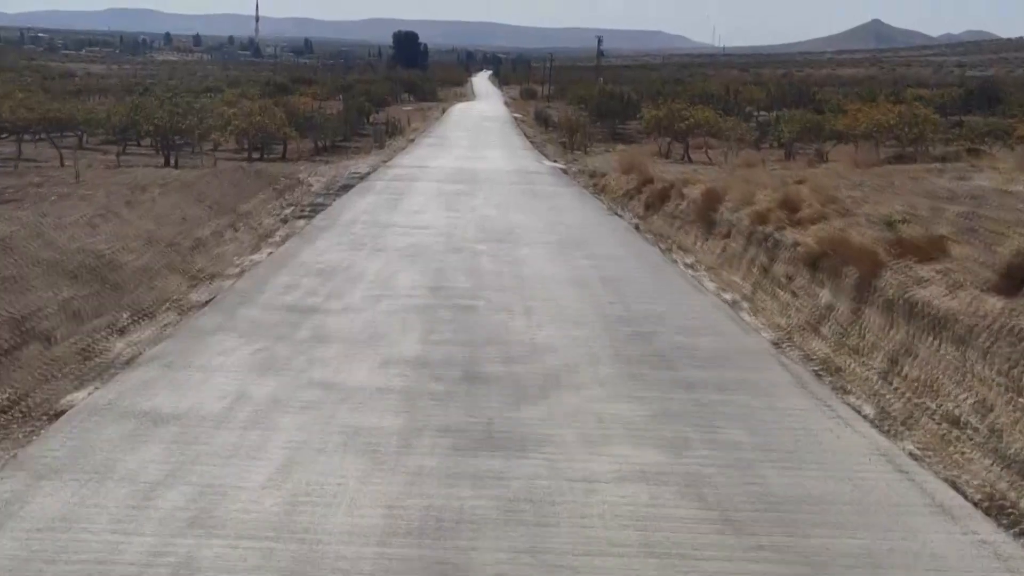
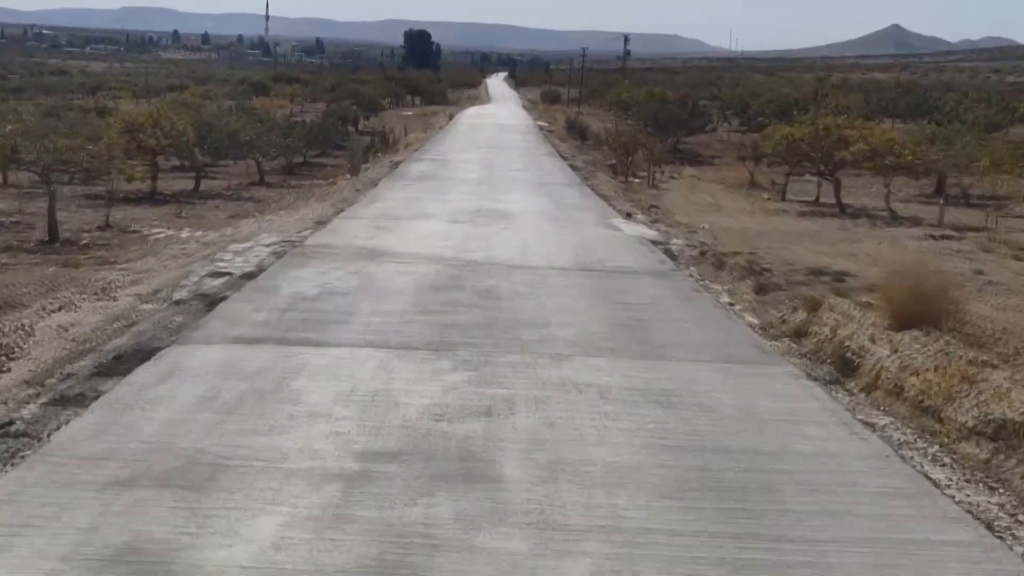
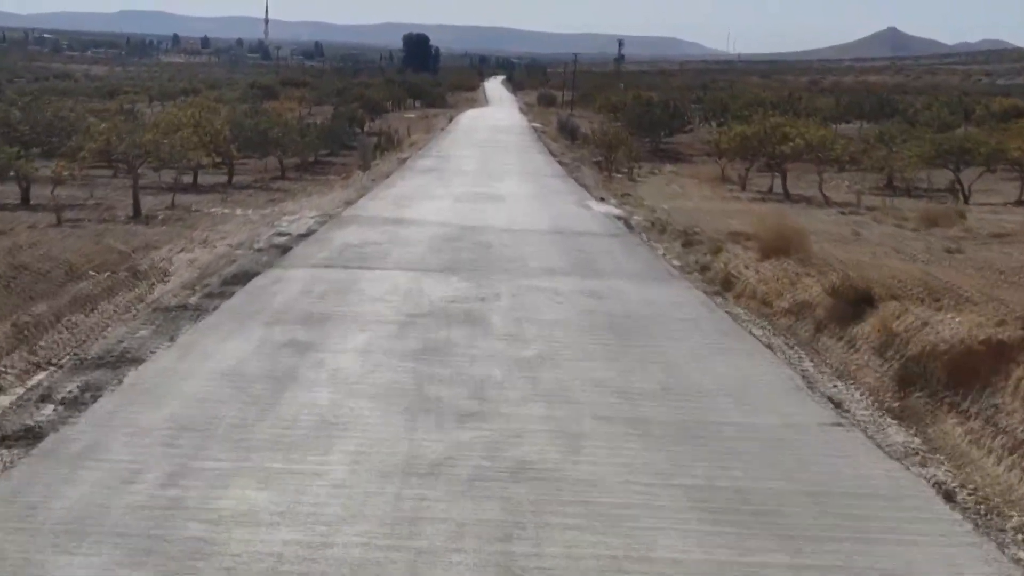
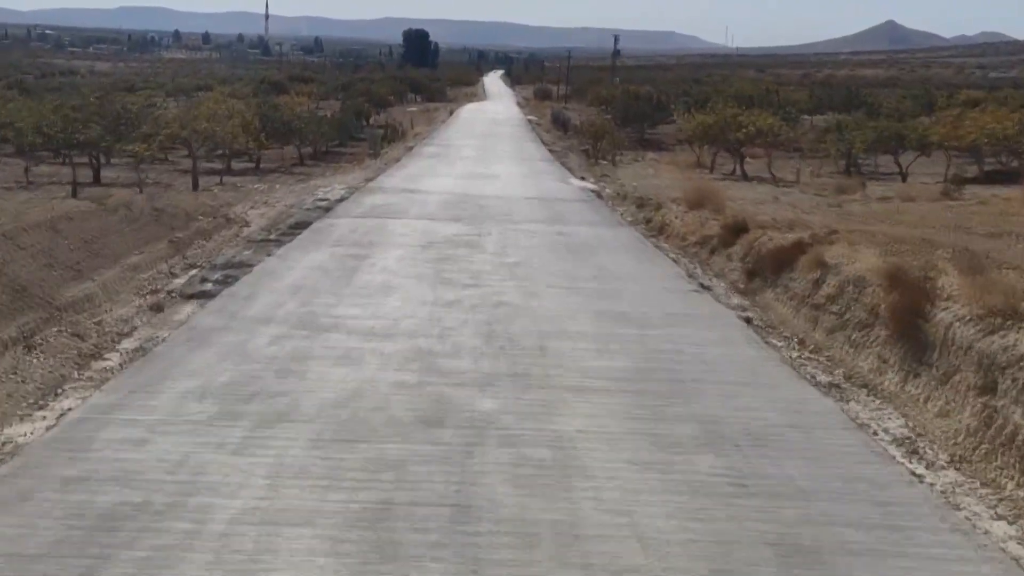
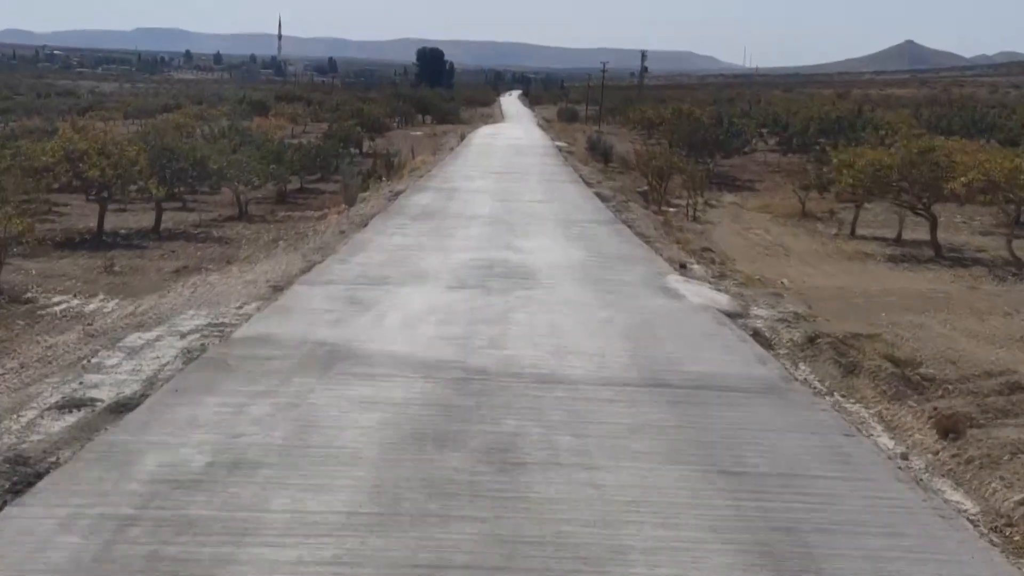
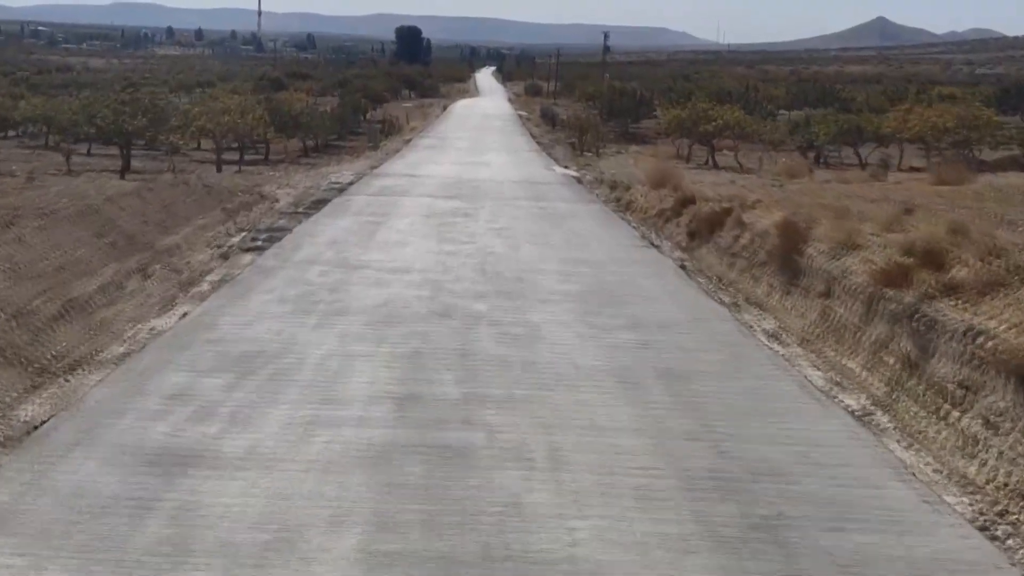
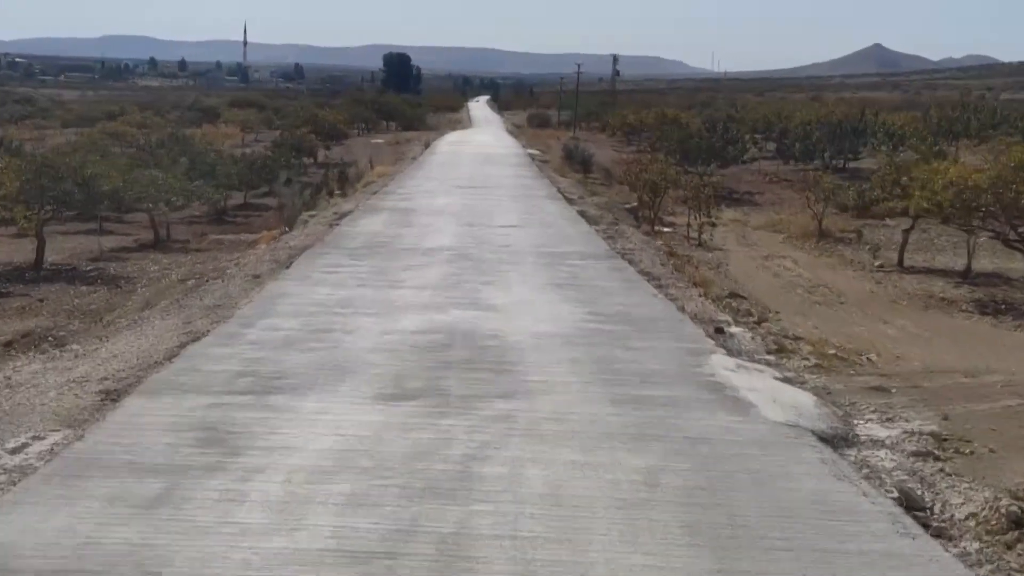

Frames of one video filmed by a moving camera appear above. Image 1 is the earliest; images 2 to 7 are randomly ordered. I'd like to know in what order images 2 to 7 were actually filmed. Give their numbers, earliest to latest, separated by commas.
6, 4, 3, 2, 5, 7
